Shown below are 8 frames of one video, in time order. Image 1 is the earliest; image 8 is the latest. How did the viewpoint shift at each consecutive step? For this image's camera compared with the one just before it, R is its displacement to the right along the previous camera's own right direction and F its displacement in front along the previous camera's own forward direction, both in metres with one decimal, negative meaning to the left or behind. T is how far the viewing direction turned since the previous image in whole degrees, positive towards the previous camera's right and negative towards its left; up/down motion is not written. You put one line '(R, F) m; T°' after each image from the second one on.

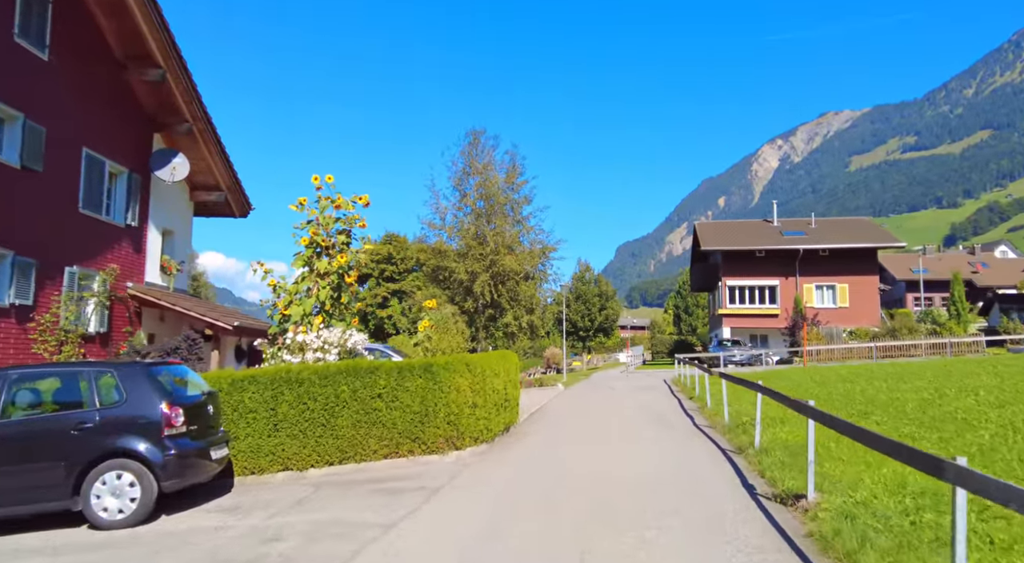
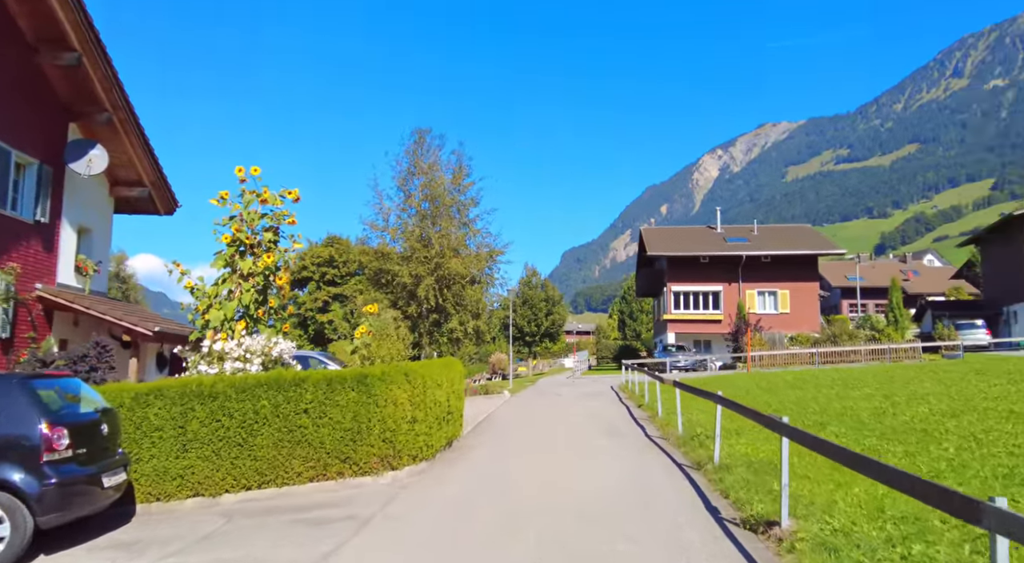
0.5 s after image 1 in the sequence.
(0.0, +0.7) m; +5°
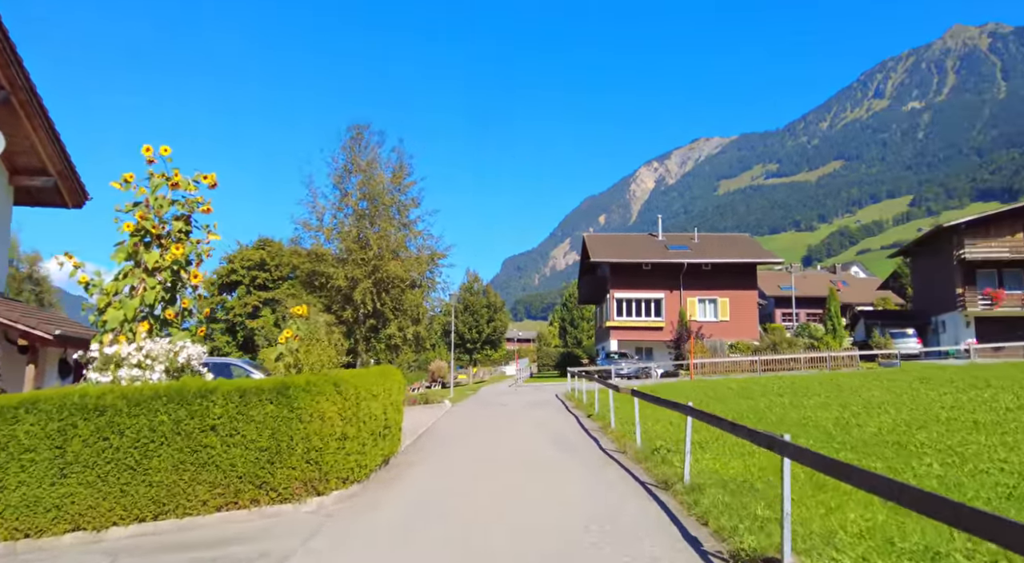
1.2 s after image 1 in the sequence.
(-0.1, +0.9) m; +5°
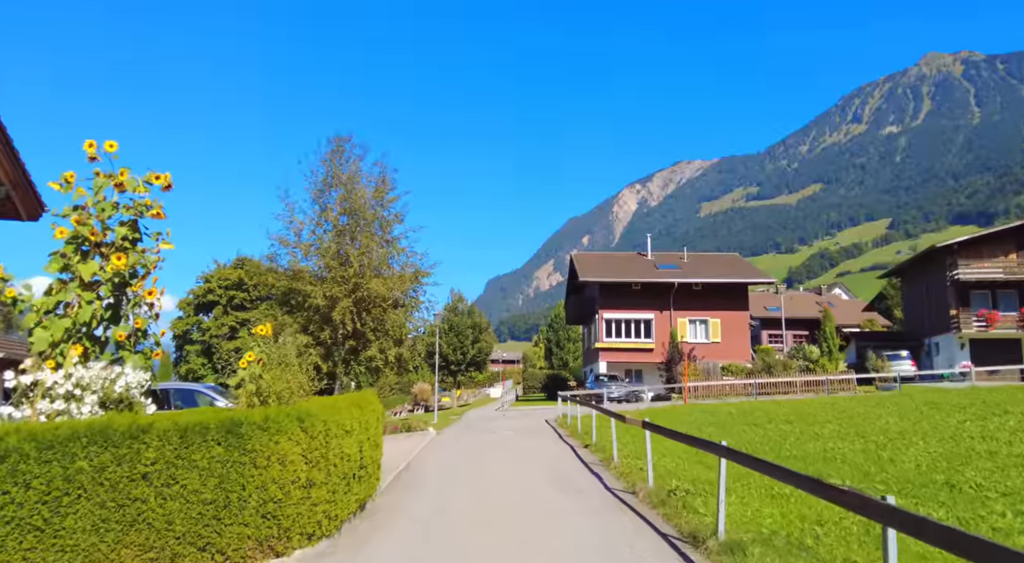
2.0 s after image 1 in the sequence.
(-0.1, +1.0) m; +1°
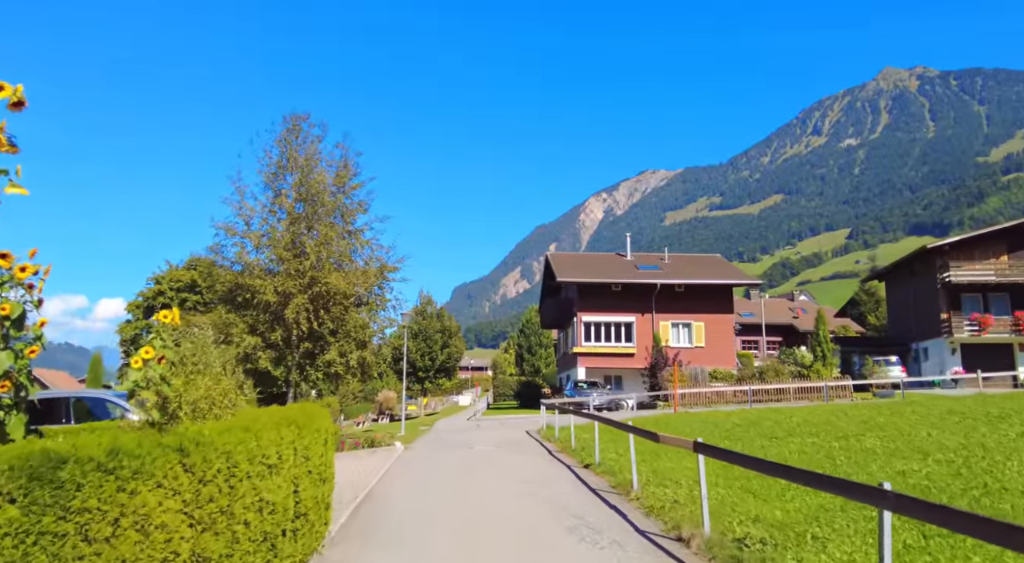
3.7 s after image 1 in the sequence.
(-0.3, +2.2) m; +3°
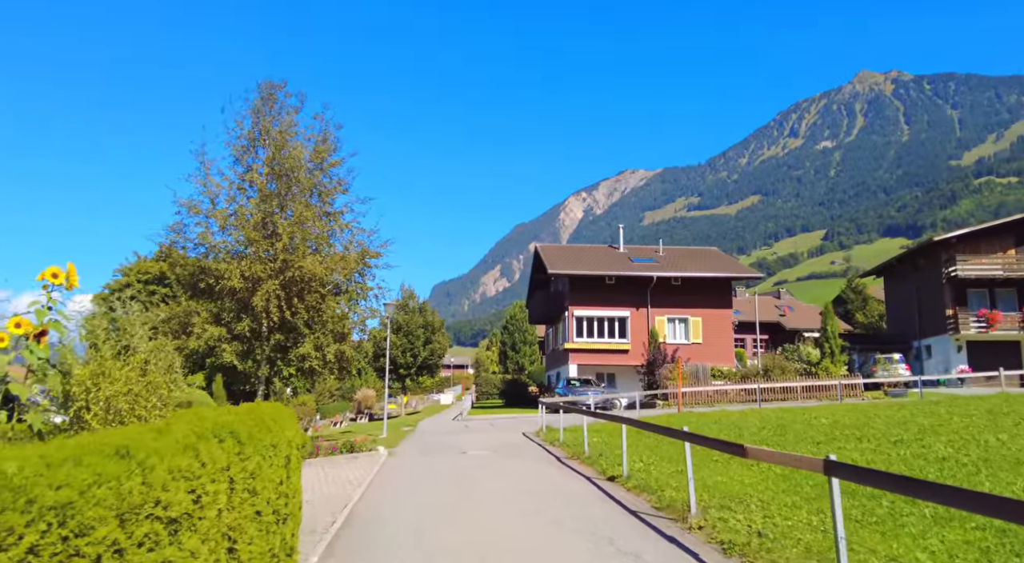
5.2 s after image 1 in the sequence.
(-0.4, +1.8) m; +2°
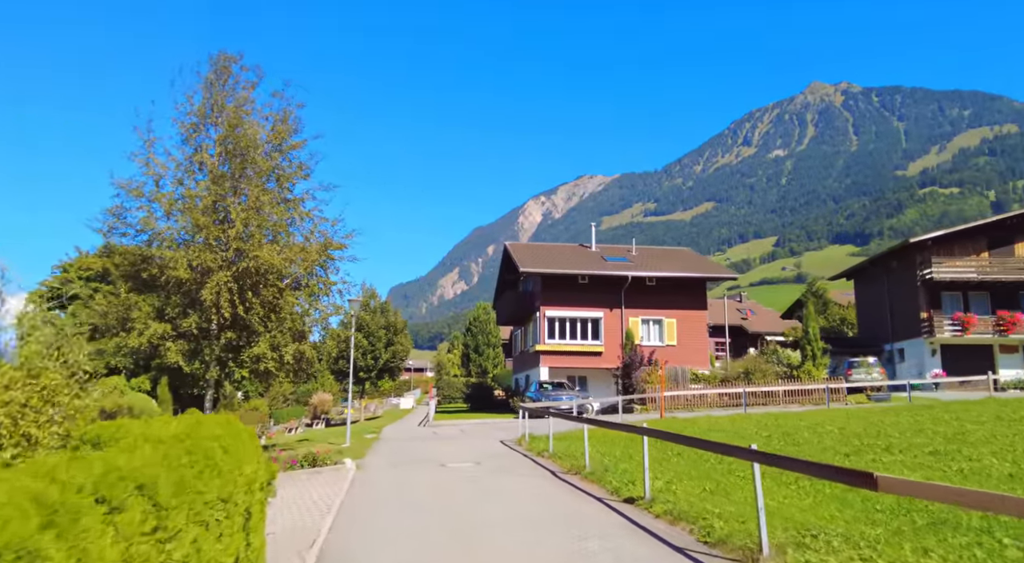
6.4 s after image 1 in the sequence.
(-0.5, +1.4) m; +4°
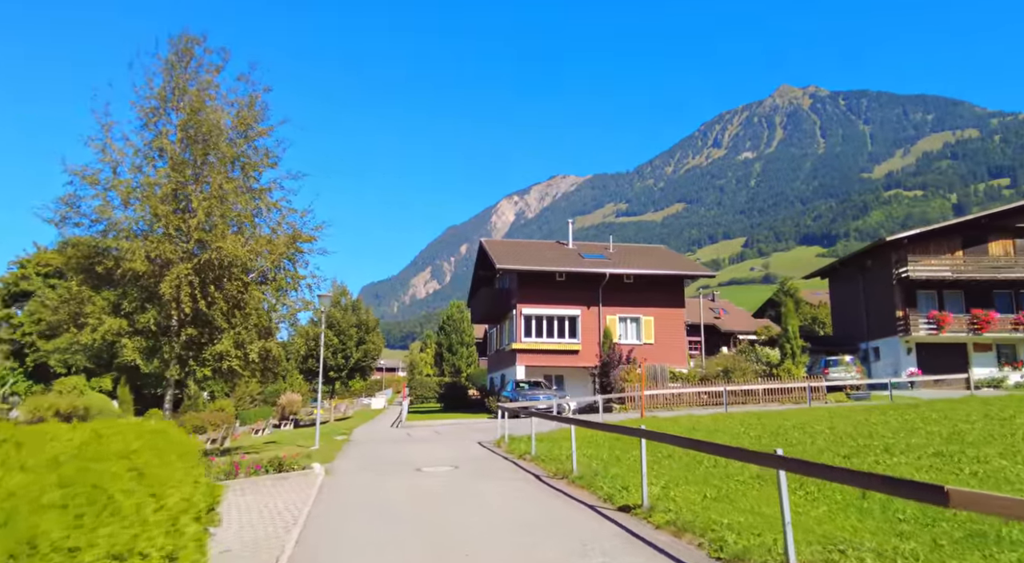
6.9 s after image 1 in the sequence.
(-0.2, +0.7) m; +2°
